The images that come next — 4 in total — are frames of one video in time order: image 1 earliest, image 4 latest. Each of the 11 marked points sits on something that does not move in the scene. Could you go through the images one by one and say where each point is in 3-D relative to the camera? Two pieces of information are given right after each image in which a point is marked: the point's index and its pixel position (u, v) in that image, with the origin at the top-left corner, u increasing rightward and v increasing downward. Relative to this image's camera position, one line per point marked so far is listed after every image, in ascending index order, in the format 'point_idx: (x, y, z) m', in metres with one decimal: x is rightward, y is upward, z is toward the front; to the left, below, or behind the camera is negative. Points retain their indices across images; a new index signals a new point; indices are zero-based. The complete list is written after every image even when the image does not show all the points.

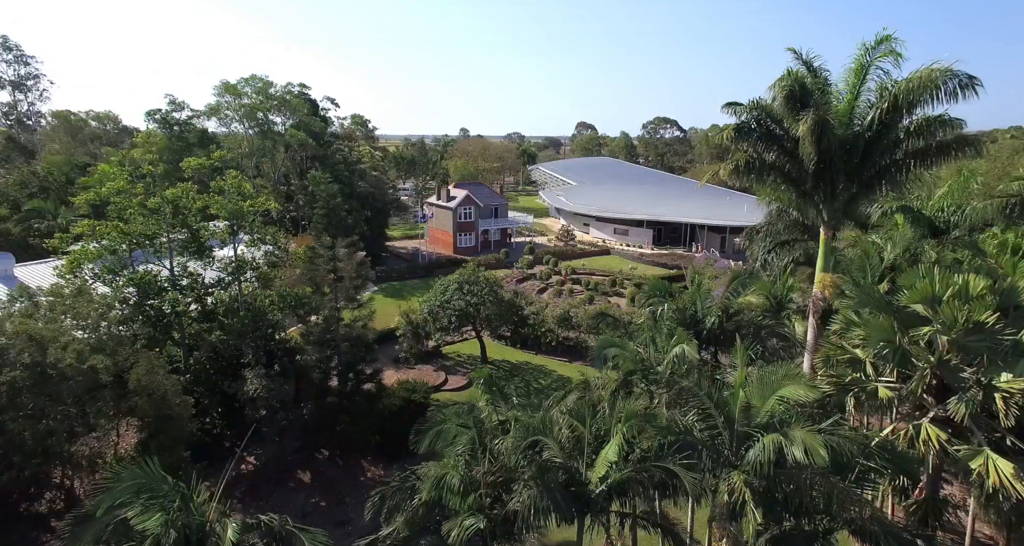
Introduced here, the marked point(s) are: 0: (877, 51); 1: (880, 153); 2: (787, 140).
0: (+8.2, +5.0, +12.9) m
1: (+8.3, +2.7, +13.0) m
2: (+6.6, +3.2, +13.8) m
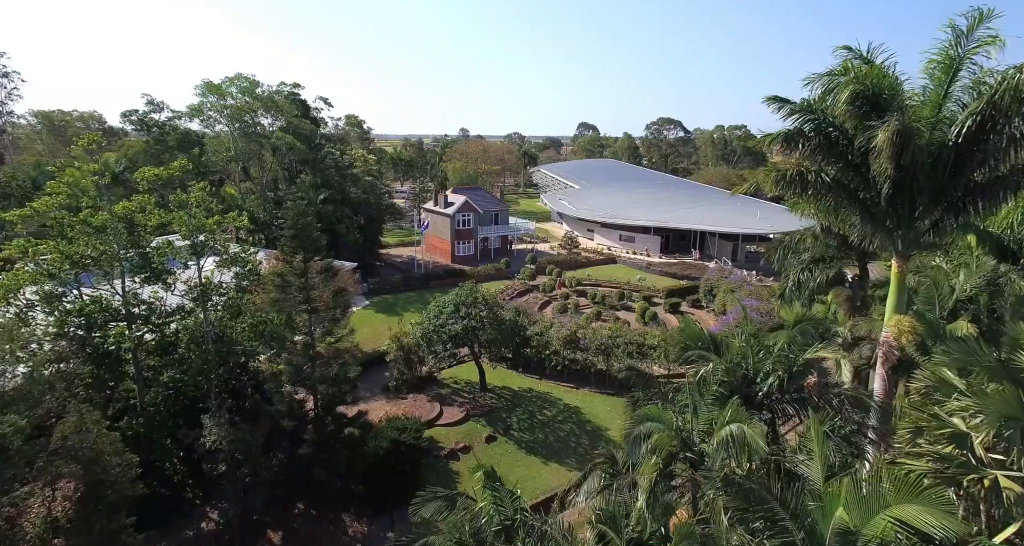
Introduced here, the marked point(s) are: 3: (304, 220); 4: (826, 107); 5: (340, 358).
0: (+8.3, +4.2, +10.3) m
1: (+8.4, +1.9, +10.4) m
2: (+6.7, +2.4, +11.3) m
3: (-6.3, +1.6, +17.3) m
4: (+6.3, +3.2, +11.4) m
5: (-5.3, -2.6, +17.6) m
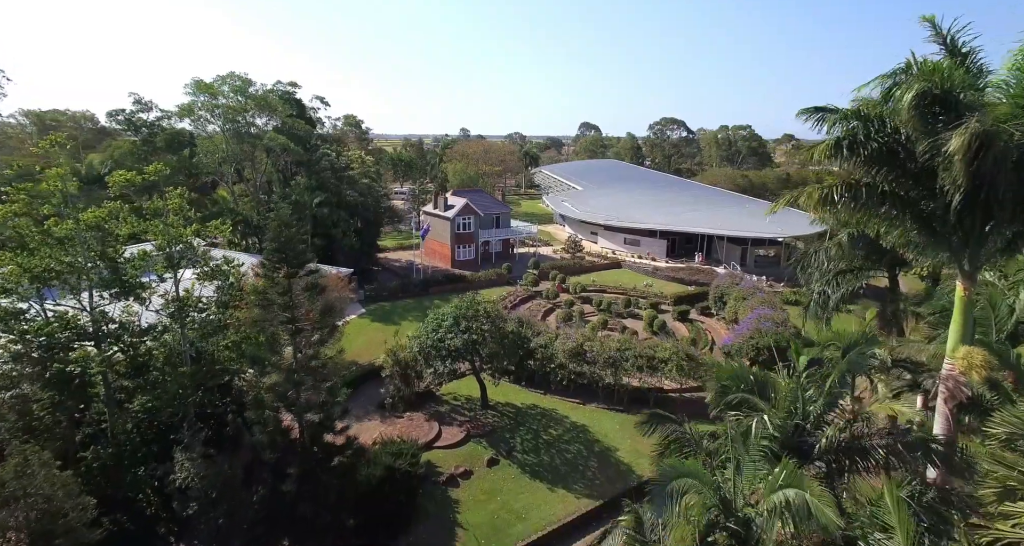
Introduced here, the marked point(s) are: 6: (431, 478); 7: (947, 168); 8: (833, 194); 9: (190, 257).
0: (+8.4, +3.8, +8.8) m
1: (+8.5, +1.5, +8.9) m
2: (+6.8, +2.0, +9.7) m
3: (-6.2, +1.2, +15.8) m
4: (+6.4, +2.8, +9.9) m
5: (-5.2, -3.0, +16.1) m
6: (-2.7, -7.0, +19.4) m
7: (+6.8, +1.6, +8.9) m
8: (+5.6, +1.4, +10.0) m
9: (-9.7, +0.5, +17.1) m
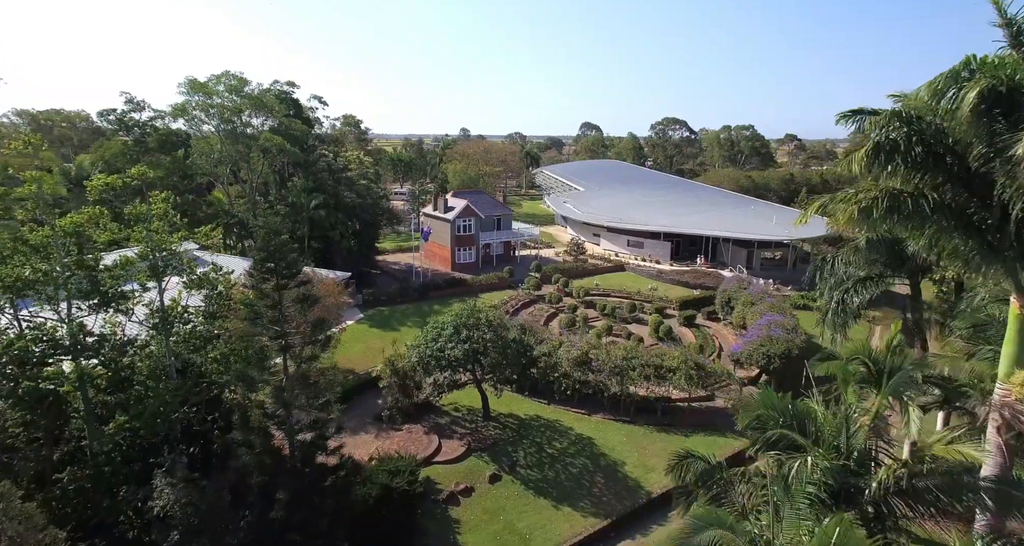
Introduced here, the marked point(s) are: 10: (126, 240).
0: (+8.5, +3.5, +7.8) m
1: (+8.6, +1.3, +8.0) m
2: (+6.9, +1.7, +8.8) m
3: (-6.1, +0.9, +14.9) m
4: (+6.5, +2.6, +9.0) m
5: (-5.0, -3.3, +15.1) m
6: (-2.6, -7.2, +18.5) m
7: (+6.9, +1.4, +8.0) m
8: (+5.7, +1.1, +9.1) m
9: (-9.6, +0.2, +16.2) m
10: (-10.4, +0.9, +15.4) m
